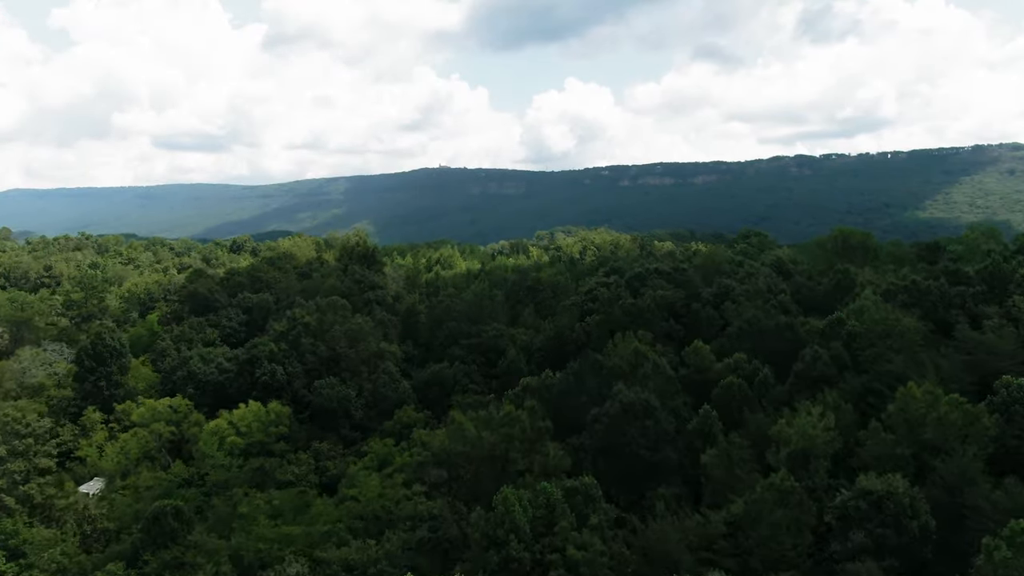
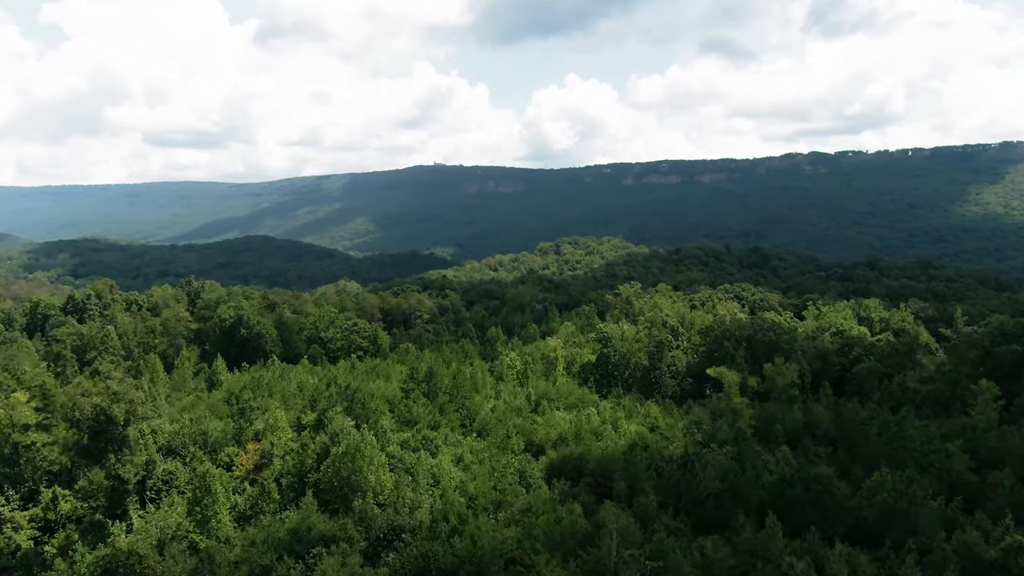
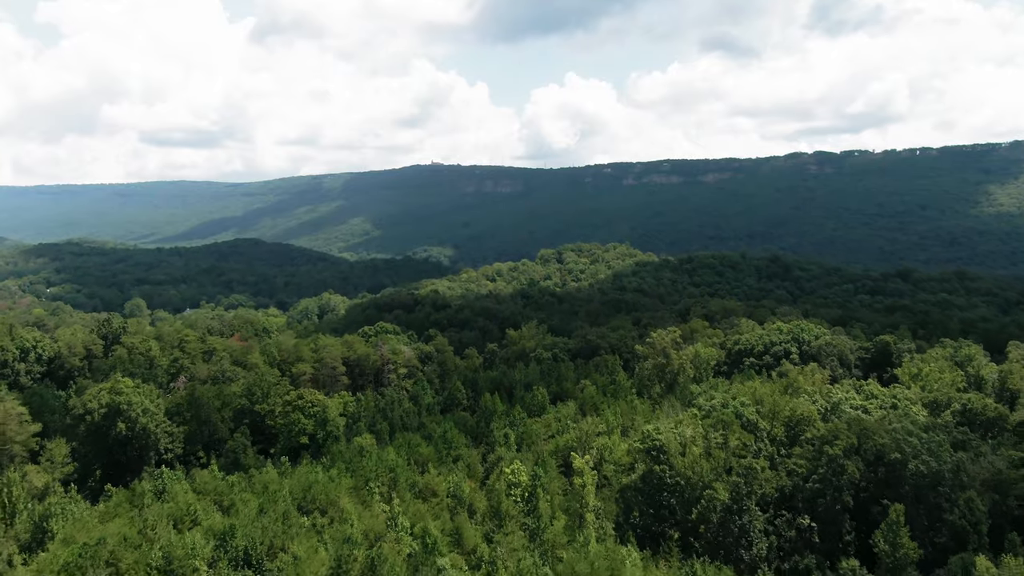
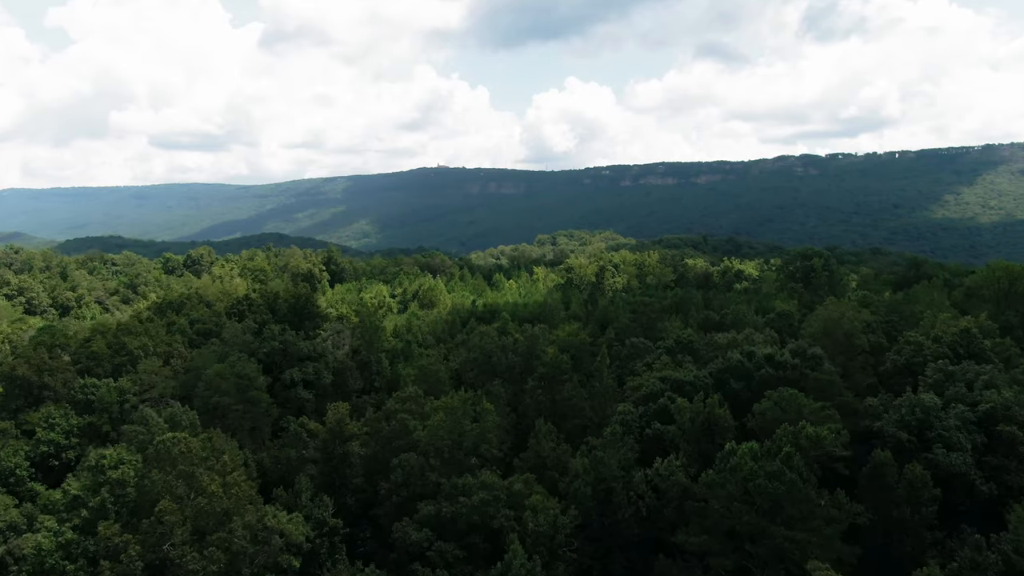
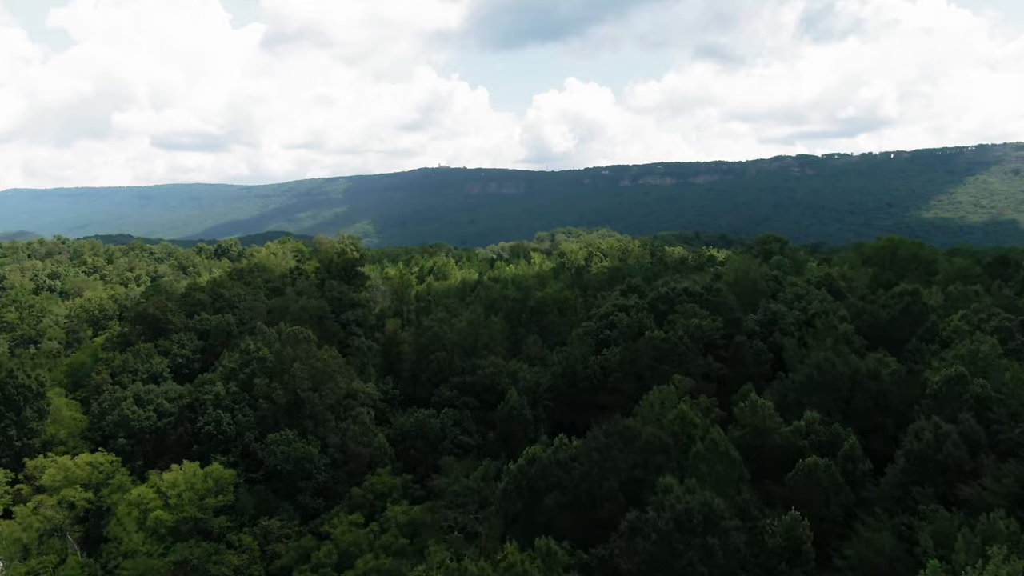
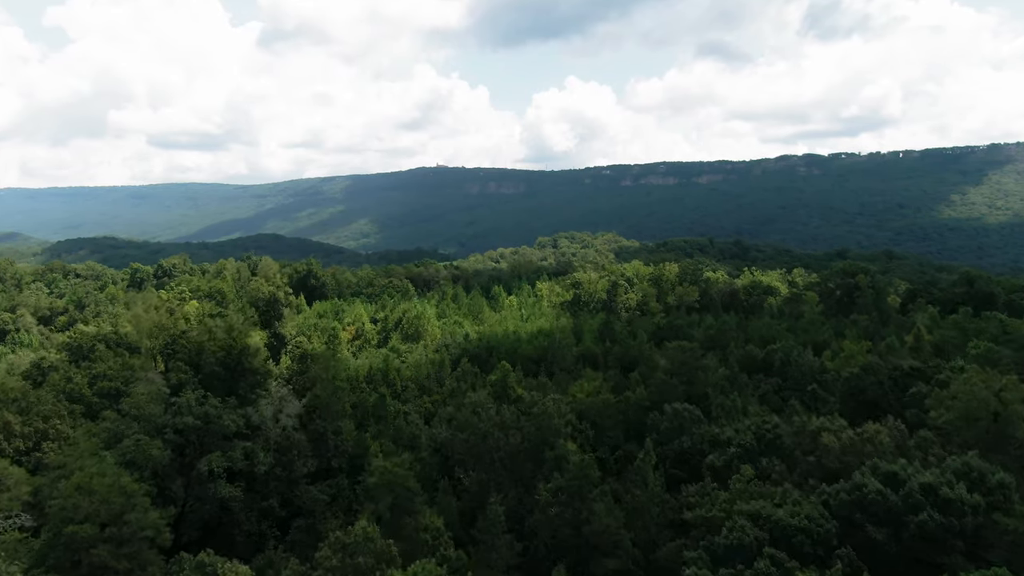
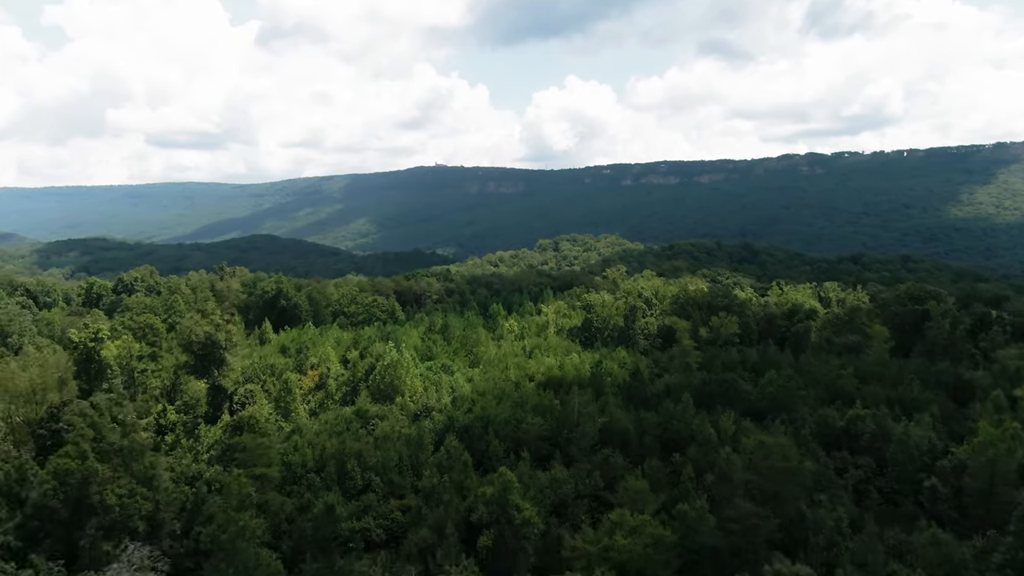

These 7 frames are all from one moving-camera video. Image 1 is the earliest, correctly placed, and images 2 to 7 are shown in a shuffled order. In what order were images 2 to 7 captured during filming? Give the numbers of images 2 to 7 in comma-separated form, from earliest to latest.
5, 4, 6, 7, 2, 3
